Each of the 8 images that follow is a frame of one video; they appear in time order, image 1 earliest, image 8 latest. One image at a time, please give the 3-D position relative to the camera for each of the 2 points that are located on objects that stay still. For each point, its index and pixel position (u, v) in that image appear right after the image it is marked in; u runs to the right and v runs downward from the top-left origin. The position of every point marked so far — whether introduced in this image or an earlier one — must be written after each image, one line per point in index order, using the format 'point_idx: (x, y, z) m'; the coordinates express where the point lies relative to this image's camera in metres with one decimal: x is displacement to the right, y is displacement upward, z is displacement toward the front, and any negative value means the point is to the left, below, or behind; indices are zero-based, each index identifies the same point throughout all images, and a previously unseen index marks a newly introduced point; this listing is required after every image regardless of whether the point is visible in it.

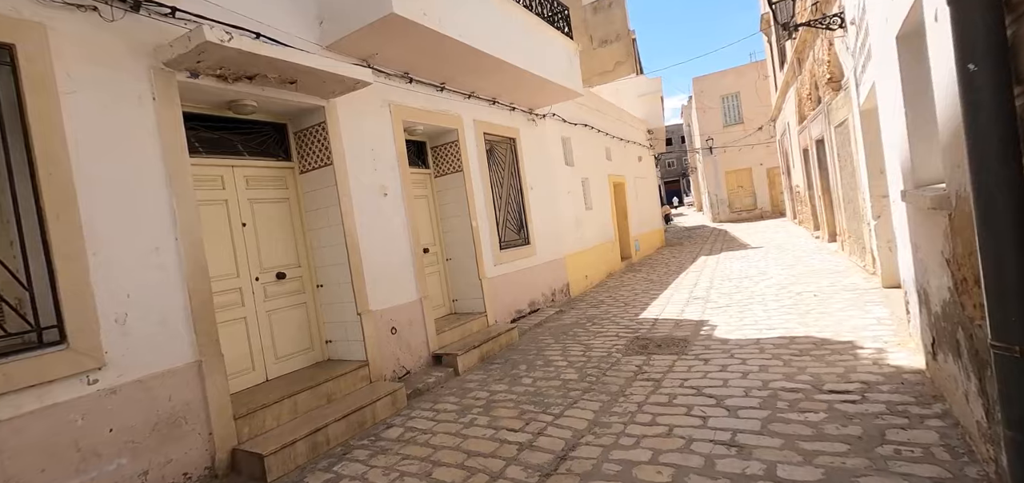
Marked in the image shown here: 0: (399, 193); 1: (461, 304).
0: (-1.2, +0.5, +5.1) m
1: (-0.7, -0.8, +6.4) m
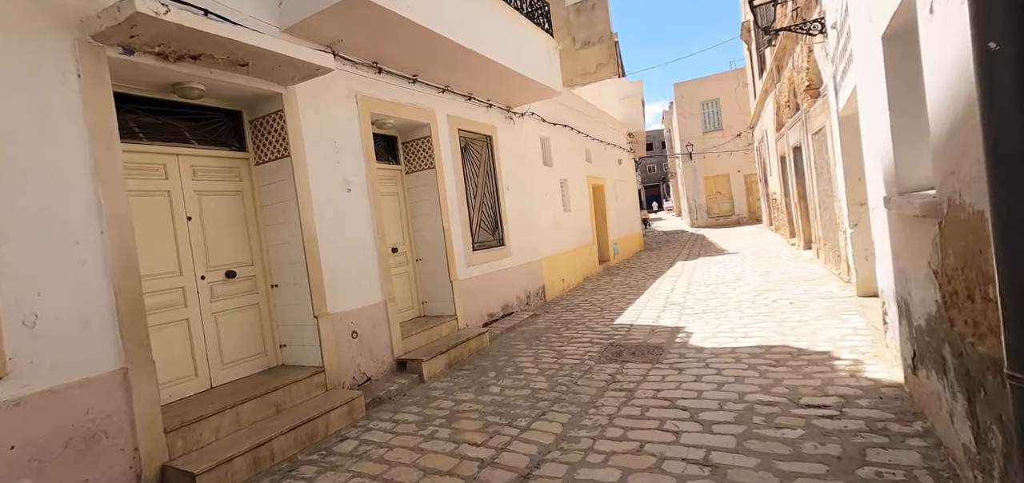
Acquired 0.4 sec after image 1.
0: (-1.4, +0.5, +4.9) m
1: (-1.0, -0.8, +6.1) m
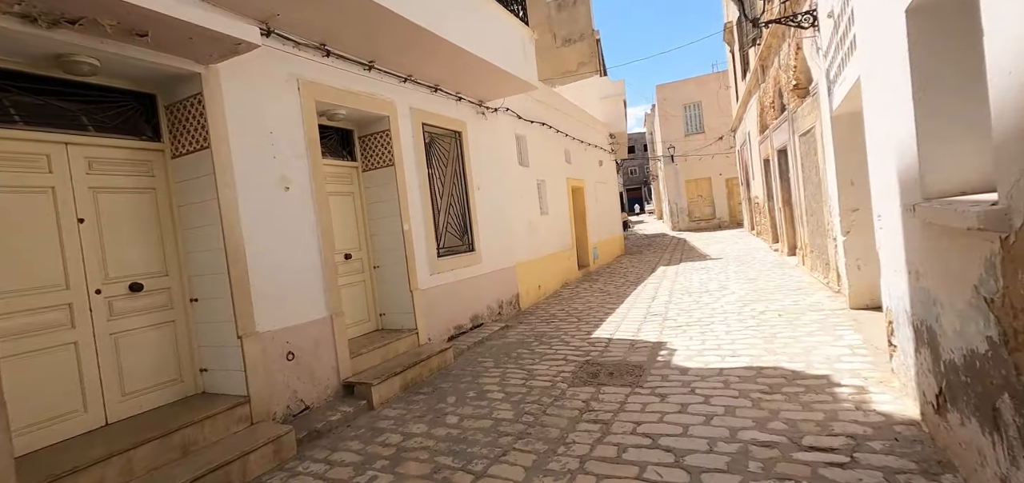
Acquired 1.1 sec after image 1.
0: (-1.7, +0.5, +4.3) m
1: (-1.4, -0.9, +5.6) m
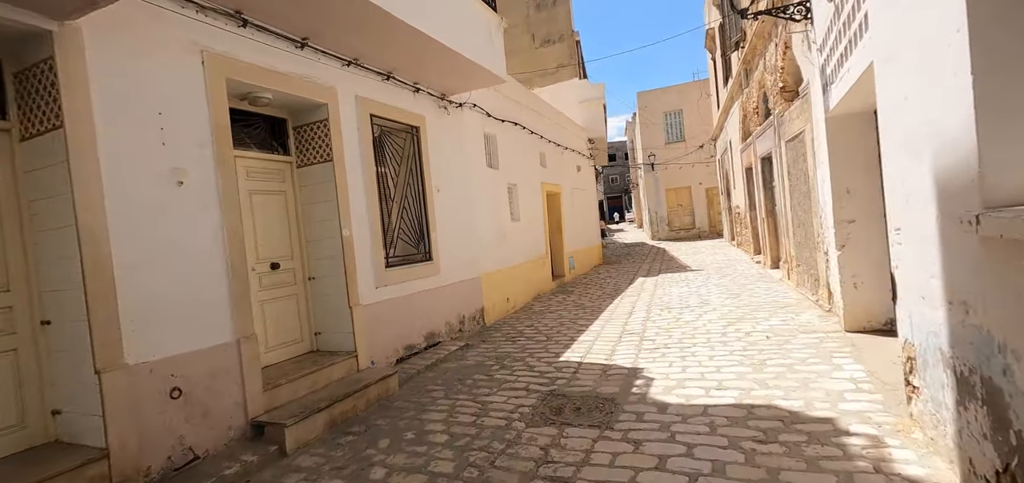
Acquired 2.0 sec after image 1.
0: (-2.1, +0.4, +3.5) m
1: (-1.8, -0.9, +4.8) m
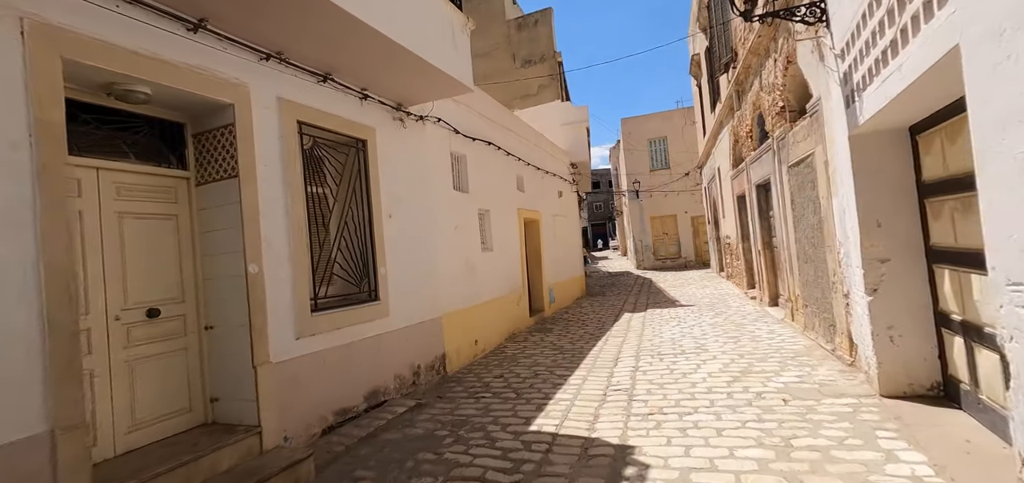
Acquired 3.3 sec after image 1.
0: (-2.4, +0.2, +2.4) m
1: (-2.1, -1.2, +3.7) m
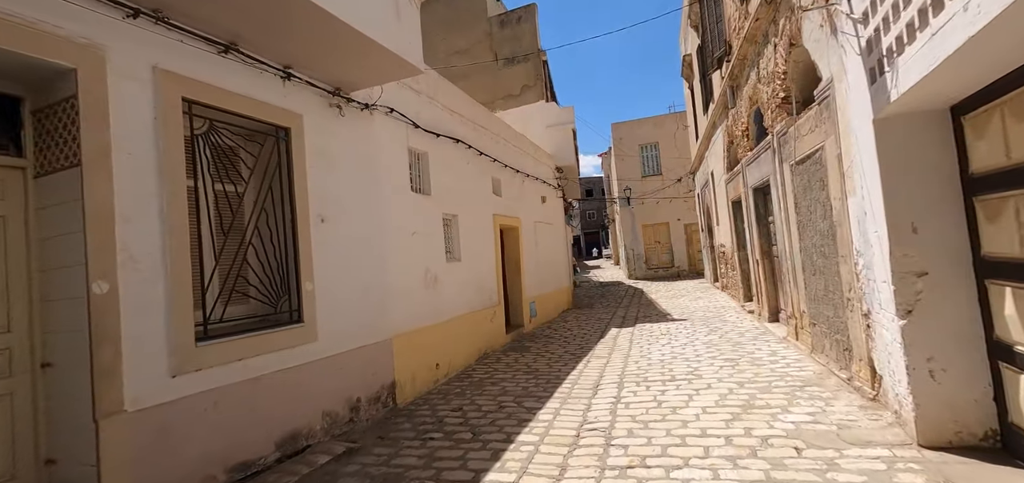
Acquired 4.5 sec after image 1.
0: (-2.7, +0.2, +1.5) m
1: (-2.5, -1.3, +2.8) m
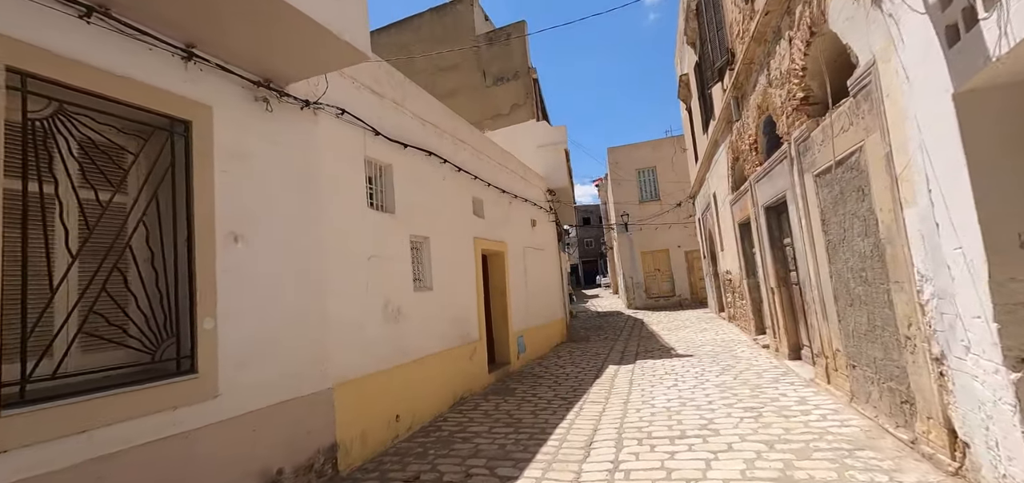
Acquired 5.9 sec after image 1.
0: (-3.0, +0.1, +0.6) m
1: (-2.7, -1.4, +1.7) m
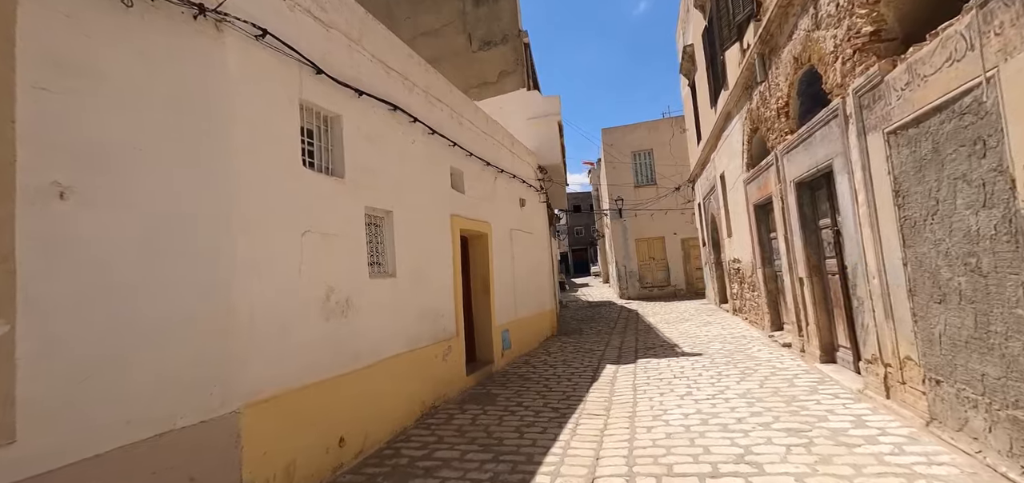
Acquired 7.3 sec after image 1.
0: (-3.0, +0.3, -0.7) m
1: (-2.8, -1.2, +0.5) m
